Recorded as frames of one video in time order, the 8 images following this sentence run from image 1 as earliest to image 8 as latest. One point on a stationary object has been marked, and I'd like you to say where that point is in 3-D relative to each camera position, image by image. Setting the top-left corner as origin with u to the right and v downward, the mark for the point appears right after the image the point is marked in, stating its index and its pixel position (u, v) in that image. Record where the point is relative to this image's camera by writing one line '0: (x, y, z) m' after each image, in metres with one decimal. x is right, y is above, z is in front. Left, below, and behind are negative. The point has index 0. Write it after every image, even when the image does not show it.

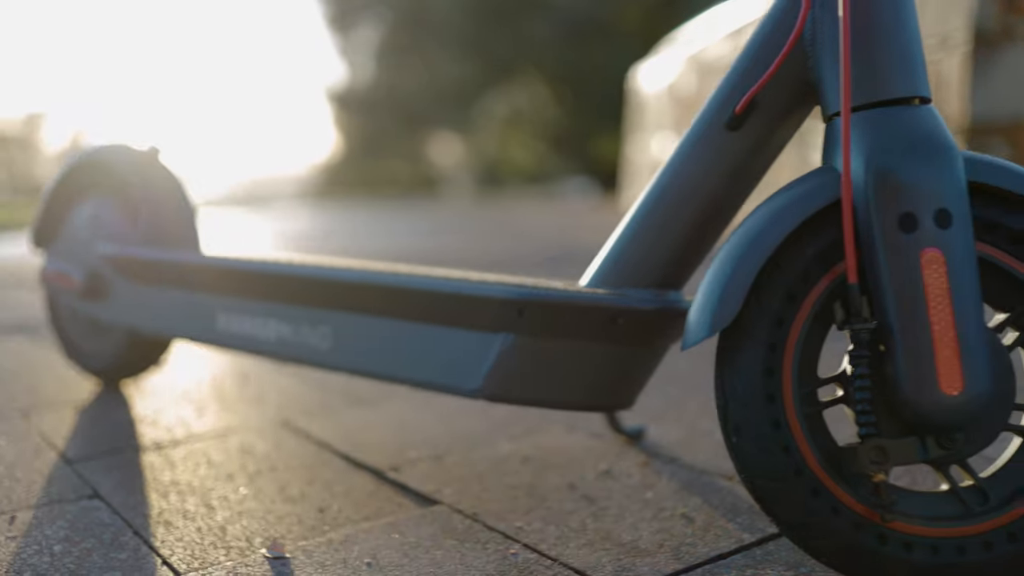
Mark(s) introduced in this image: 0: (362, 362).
0: (-0.3, -0.1, +1.8) m
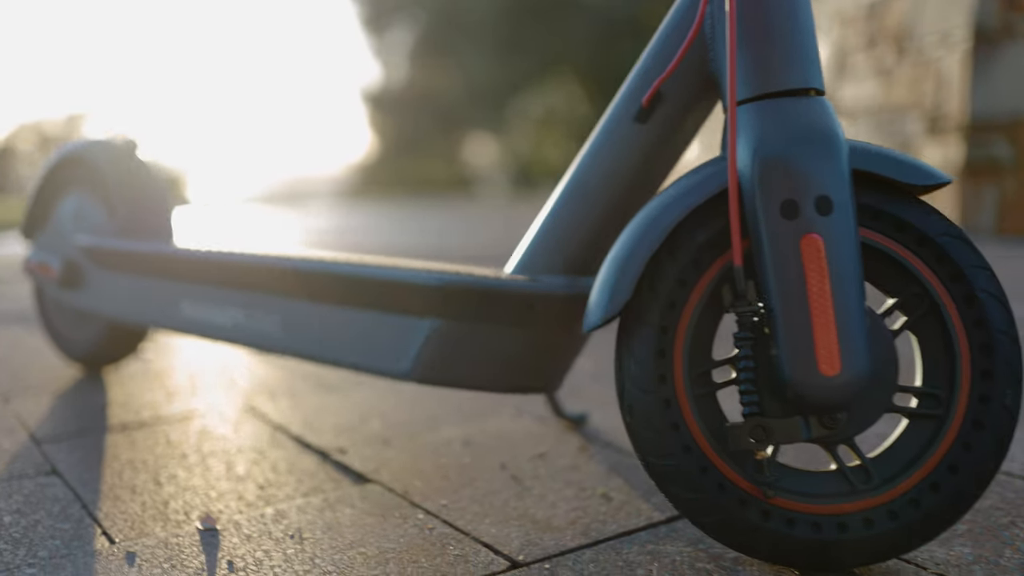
0: (-0.4, -0.1, +1.9) m
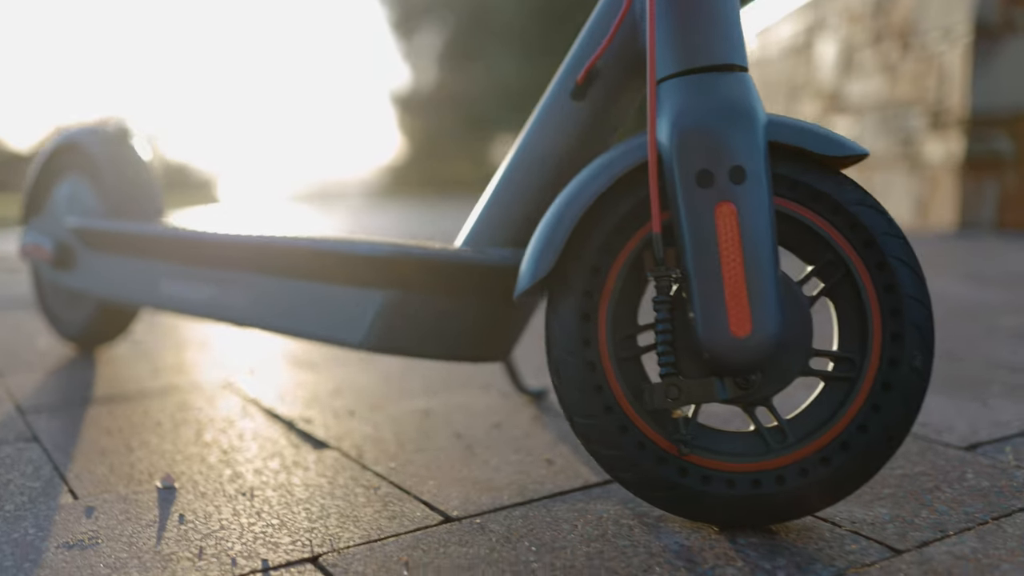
0: (-0.4, -0.1, +2.0) m
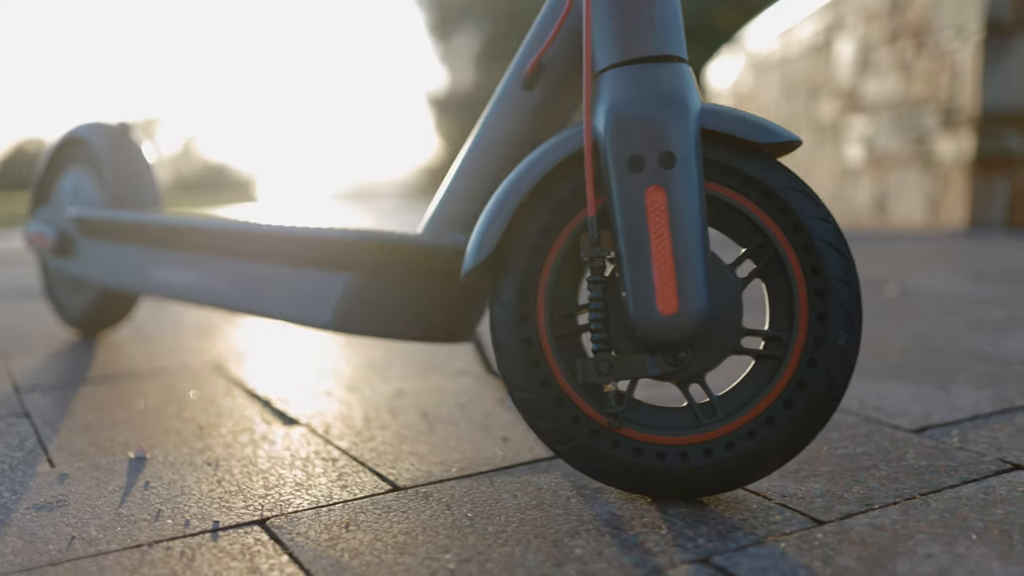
0: (-0.5, 0.0, +2.1) m
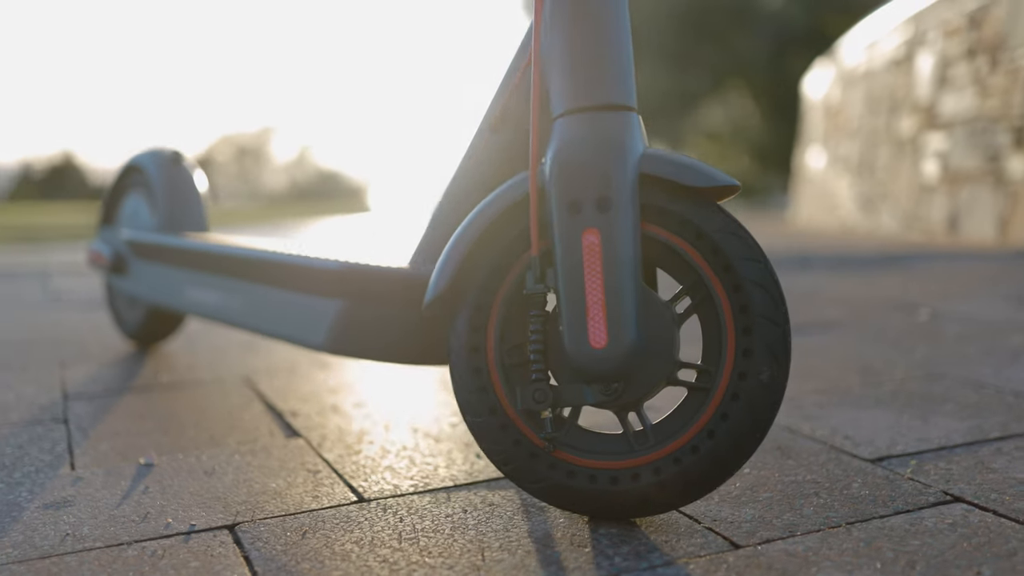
0: (-0.5, -0.1, +2.2) m
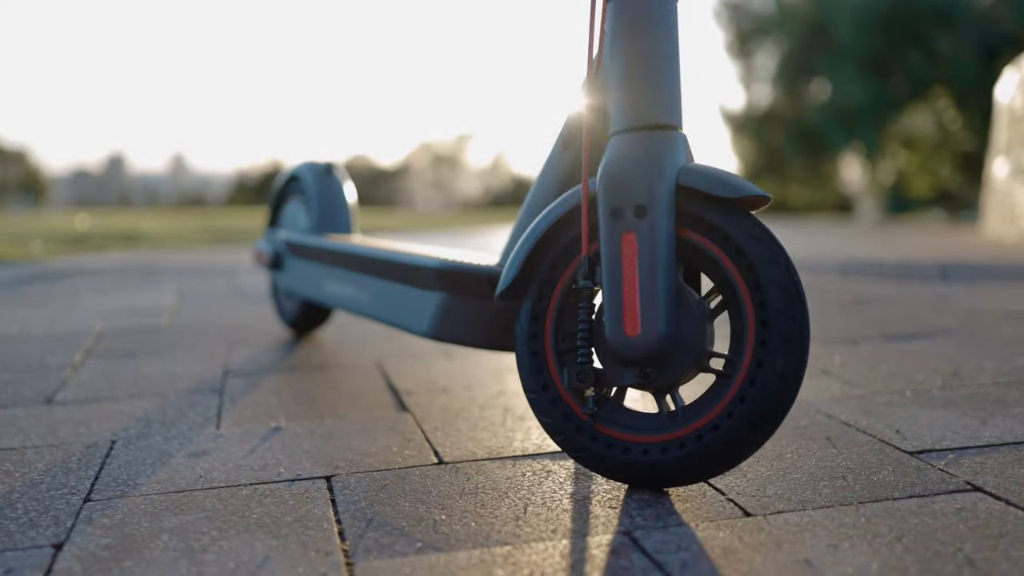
0: (-0.3, -0.1, +2.6) m
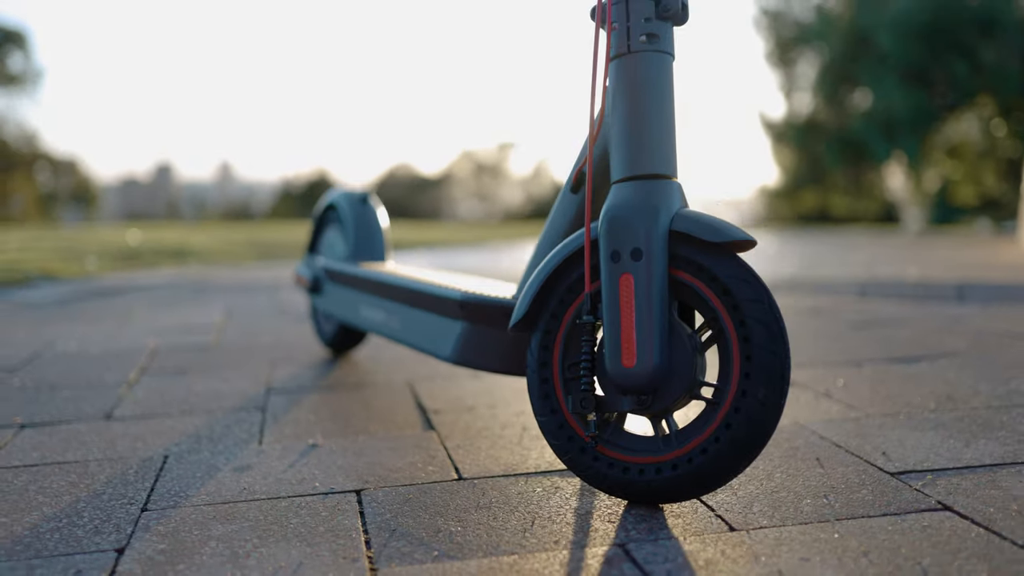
0: (-0.3, -0.1, +2.8) m
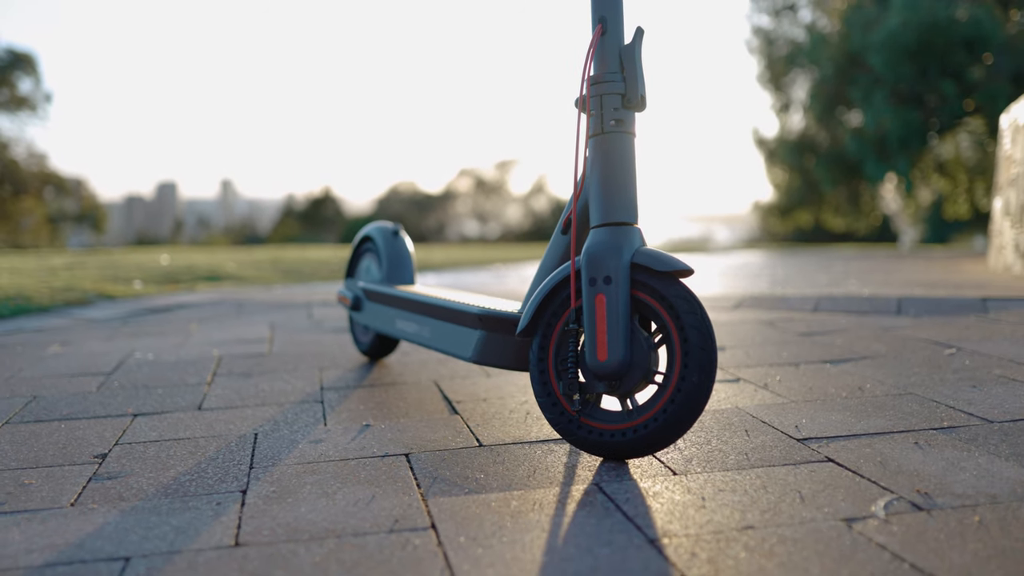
0: (-0.2, -0.2, +3.6) m
